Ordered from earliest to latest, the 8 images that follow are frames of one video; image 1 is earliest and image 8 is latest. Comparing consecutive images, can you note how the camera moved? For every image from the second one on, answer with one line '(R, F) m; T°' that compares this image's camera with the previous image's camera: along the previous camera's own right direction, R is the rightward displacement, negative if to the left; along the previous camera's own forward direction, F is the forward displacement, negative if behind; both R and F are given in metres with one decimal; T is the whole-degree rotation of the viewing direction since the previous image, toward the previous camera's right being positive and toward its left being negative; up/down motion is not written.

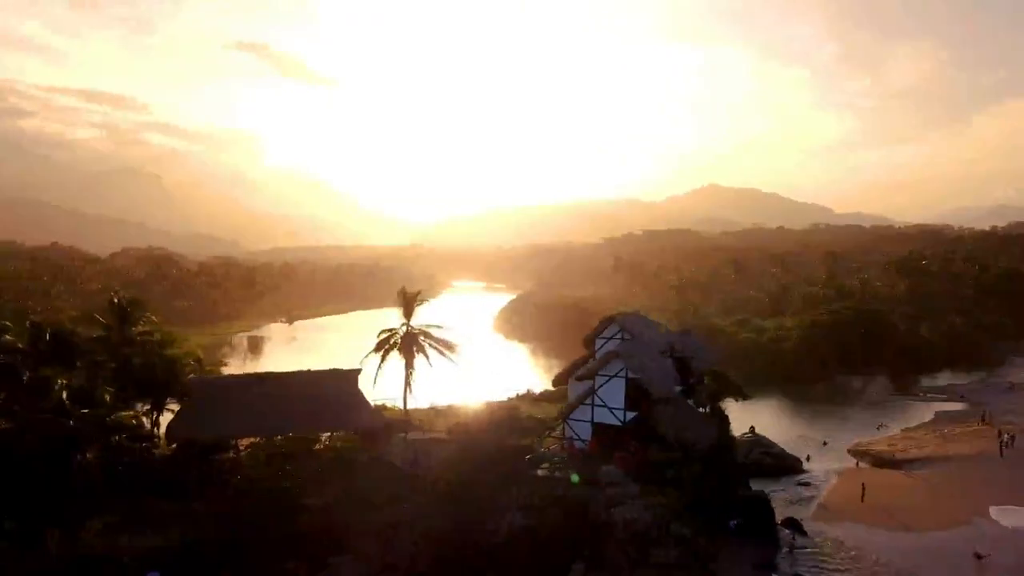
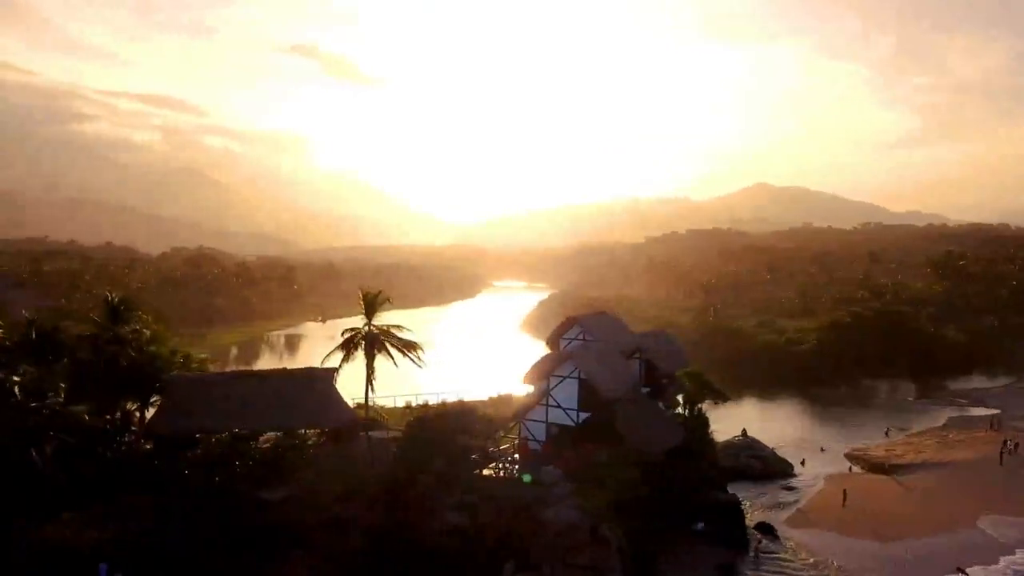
(+2.7, 0.0) m; -2°
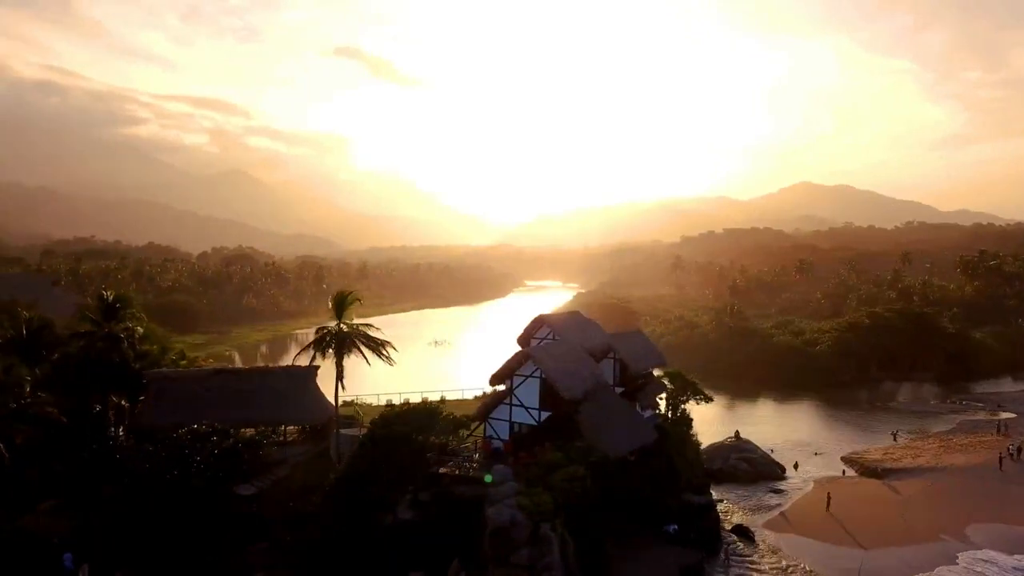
(+2.3, 0.0) m; -2°
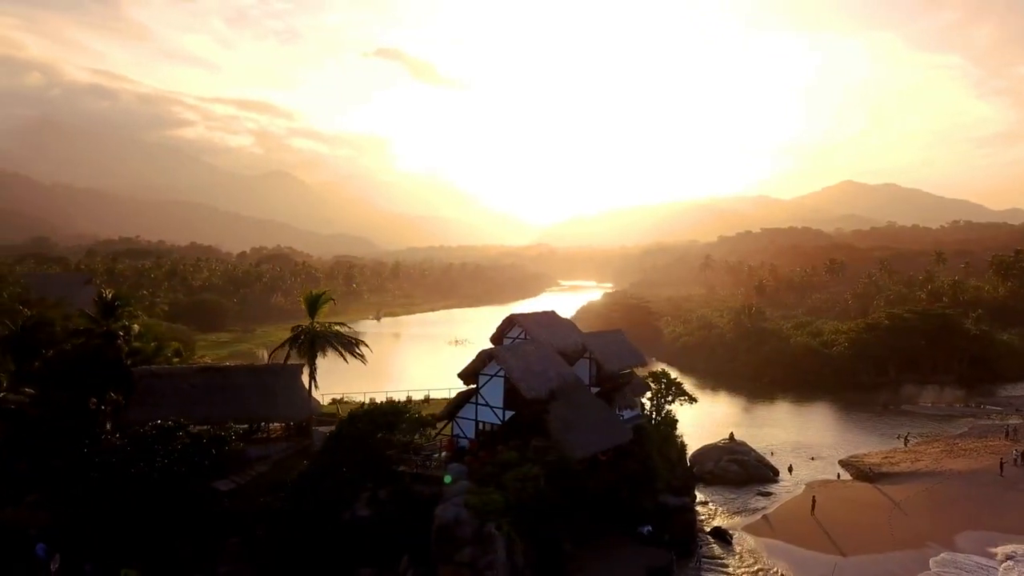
(+2.2, 0.0) m; -2°
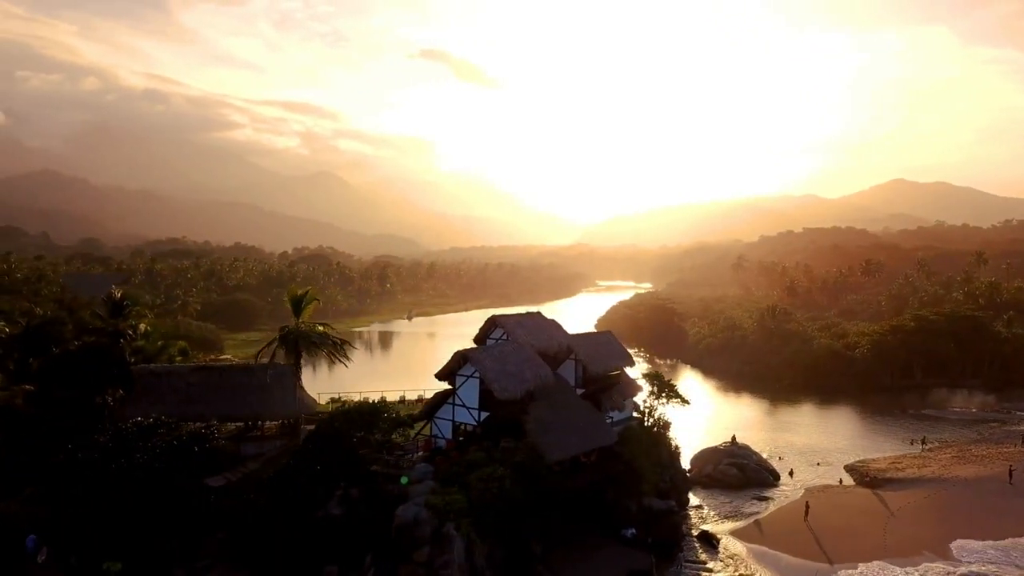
(+1.9, 0.0) m; -2°
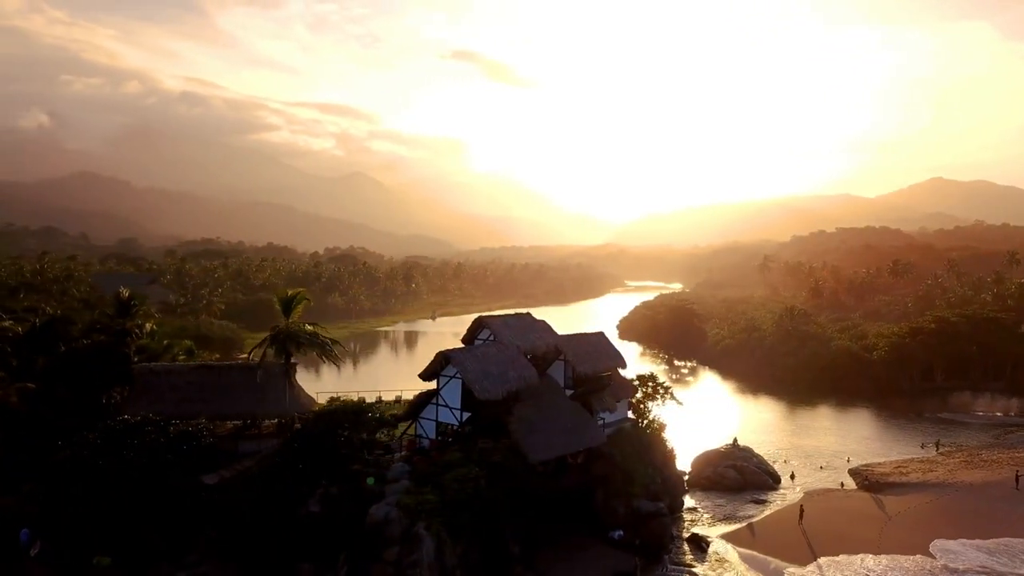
(+1.4, -0.1) m; -2°
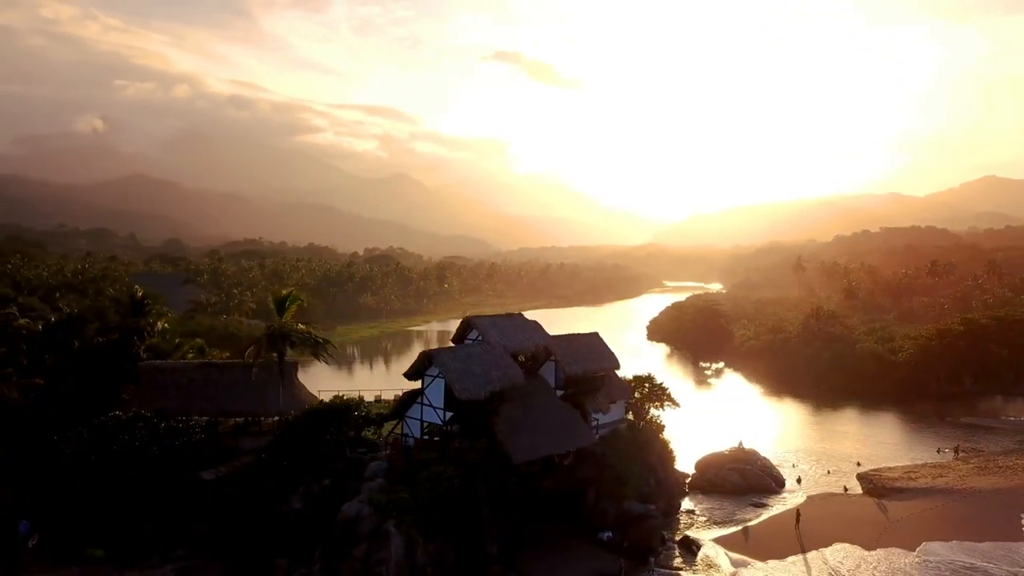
(+1.7, -0.1) m; -2°
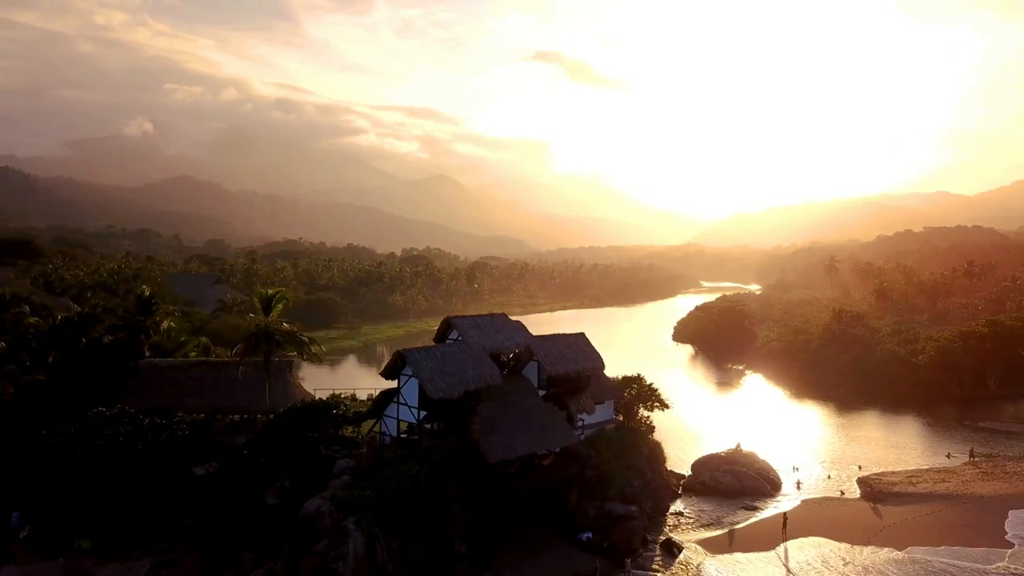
(+1.9, -0.1) m; -2°
